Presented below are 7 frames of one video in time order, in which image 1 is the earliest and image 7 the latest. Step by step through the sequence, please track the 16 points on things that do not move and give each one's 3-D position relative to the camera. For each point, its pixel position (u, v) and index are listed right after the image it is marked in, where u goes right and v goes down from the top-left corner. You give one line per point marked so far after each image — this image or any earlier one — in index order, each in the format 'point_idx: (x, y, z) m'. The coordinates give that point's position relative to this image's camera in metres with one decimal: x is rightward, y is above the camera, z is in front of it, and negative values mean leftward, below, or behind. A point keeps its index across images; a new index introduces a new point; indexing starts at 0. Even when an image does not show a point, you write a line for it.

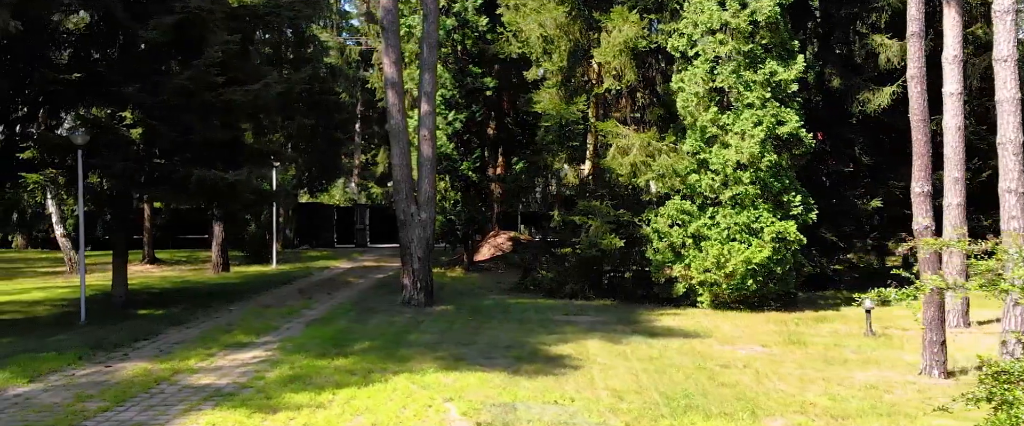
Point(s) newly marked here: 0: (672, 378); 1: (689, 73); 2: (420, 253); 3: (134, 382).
0: (+1.6, -1.7, +8.3) m
1: (+3.5, +2.8, +16.3) m
2: (-1.7, -0.7, +15.0) m
3: (-3.7, -1.7, +8.1) m
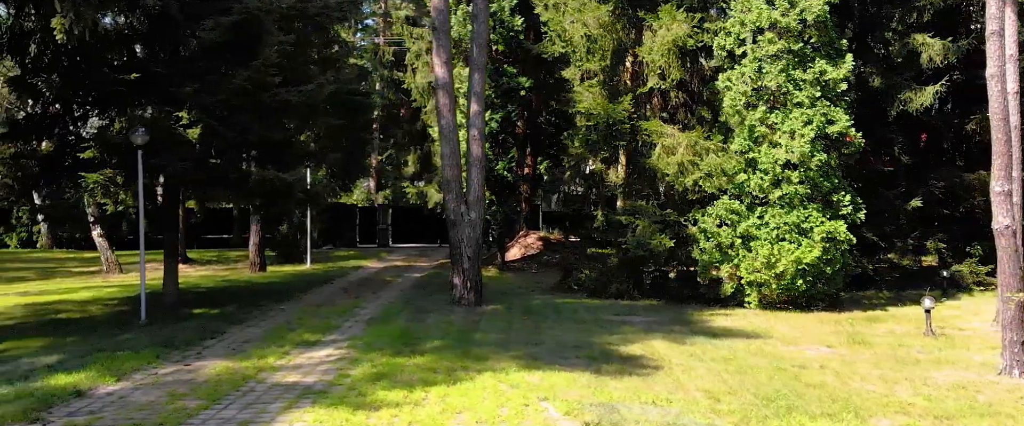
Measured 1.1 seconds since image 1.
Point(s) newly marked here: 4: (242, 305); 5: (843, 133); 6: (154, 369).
0: (+2.5, -1.7, +8.3) m
1: (+4.4, +2.8, +16.2) m
2: (-0.8, -0.7, +14.9) m
3: (-2.9, -1.6, +8.1) m
4: (-4.7, -1.6, +14.4) m
5: (+6.4, +1.5, +15.8) m
6: (-3.8, -1.6, +8.6) m
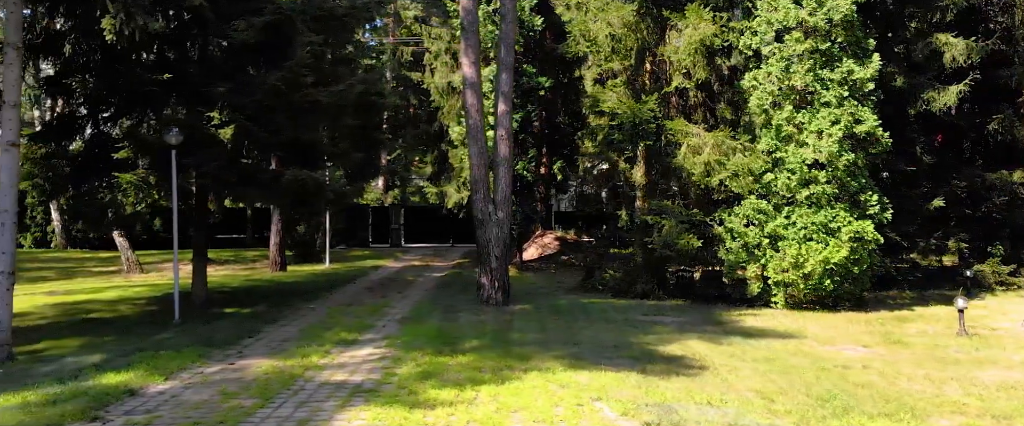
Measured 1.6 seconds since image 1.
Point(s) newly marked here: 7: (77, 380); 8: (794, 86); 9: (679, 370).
0: (+2.9, -1.7, +8.3) m
1: (+5.0, +2.8, +16.2) m
2: (-0.3, -0.7, +15.0) m
3: (-2.4, -1.6, +8.1) m
4: (-4.2, -1.6, +14.5) m
5: (+6.9, +1.5, +15.7) m
6: (-3.3, -1.6, +8.7) m
7: (-4.1, -1.6, +7.8) m
8: (+5.5, +2.5, +16.1) m
9: (+1.7, -1.6, +8.4) m
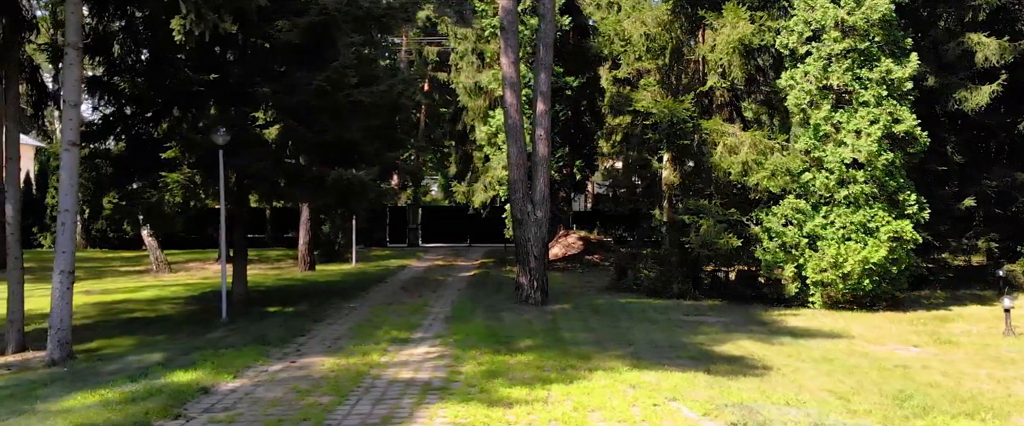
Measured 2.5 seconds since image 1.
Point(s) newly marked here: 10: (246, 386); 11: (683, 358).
0: (+3.6, -1.7, +8.3) m
1: (+5.7, +2.8, +16.1) m
2: (+0.4, -0.7, +15.0) m
3: (-1.7, -1.6, +8.2) m
4: (-3.5, -1.6, +14.5) m
5: (+7.6, +1.6, +15.7) m
6: (-2.6, -1.6, +8.7) m
7: (-3.5, -1.6, +7.9) m
8: (+6.3, +2.5, +16.1) m
9: (+2.4, -1.6, +8.4) m
10: (-2.5, -1.6, +7.8) m
11: (+1.9, -1.6, +9.2) m
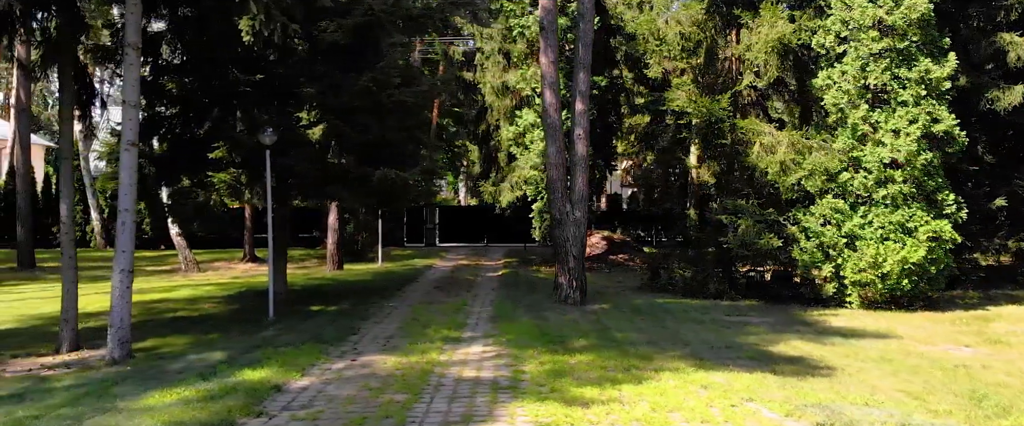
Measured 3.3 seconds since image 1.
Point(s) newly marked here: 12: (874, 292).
0: (+4.3, -1.7, +8.2) m
1: (+6.4, +2.8, +16.1) m
2: (+1.2, -0.7, +15.0) m
3: (-1.1, -1.6, +8.2) m
4: (-2.8, -1.6, +14.6) m
5: (+8.3, +1.6, +15.6) m
6: (-2.0, -1.6, +8.8) m
7: (-2.8, -1.6, +7.9) m
8: (+7.0, +2.5, +16.0) m
9: (+3.0, -1.6, +8.4) m
10: (-1.9, -1.6, +7.8) m
11: (+2.6, -1.6, +9.2) m
12: (+7.0, -1.5, +15.8) m
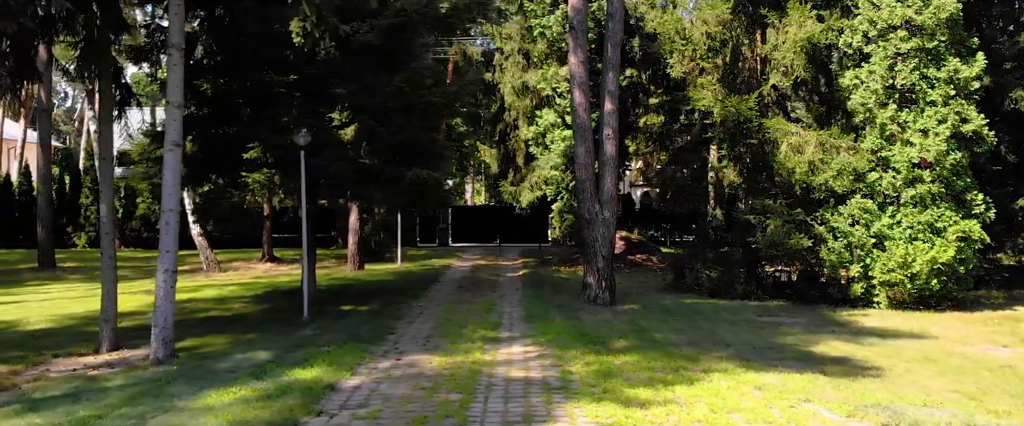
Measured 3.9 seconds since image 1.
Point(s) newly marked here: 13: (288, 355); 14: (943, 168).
0: (+4.8, -1.7, +8.2) m
1: (+6.9, +2.8, +16.1) m
2: (+1.7, -0.7, +15.0) m
3: (-0.6, -1.6, +8.2) m
4: (-2.2, -1.6, +14.6) m
5: (+8.8, +1.6, +15.6) m
6: (-1.5, -1.6, +8.8) m
7: (-2.3, -1.6, +8.0) m
8: (+7.5, +2.5, +16.0) m
9: (+3.5, -1.6, +8.4) m
10: (-1.4, -1.6, +7.9) m
11: (+3.1, -1.6, +9.2) m
12: (+7.5, -1.5, +15.8) m
13: (-2.5, -1.6, +9.2) m
14: (+8.1, +0.9, +15.5) m
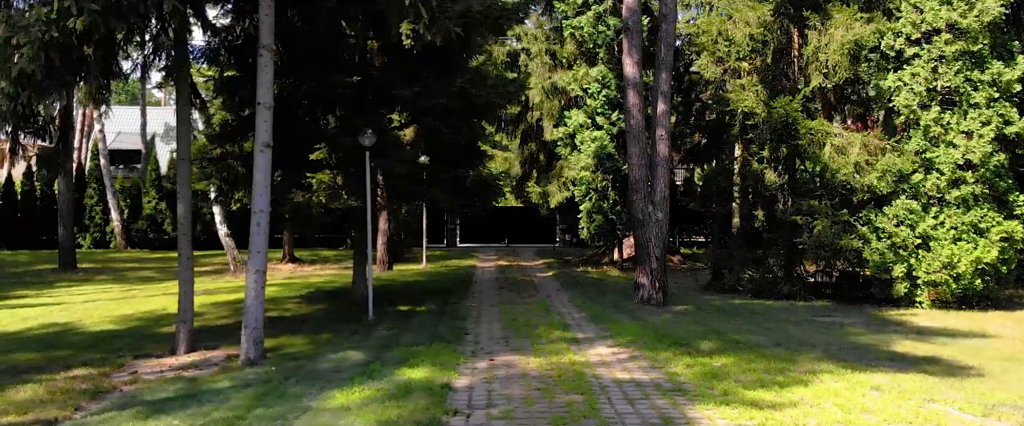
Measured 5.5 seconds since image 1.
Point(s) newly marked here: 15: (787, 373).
0: (+5.8, -1.7, +8.4) m
1: (+7.9, +2.8, +16.3) m
2: (+2.7, -0.7, +15.1) m
3: (+0.5, -1.7, +8.3) m
4: (-1.3, -1.6, +14.6) m
5: (+9.8, +1.5, +15.8) m
6: (-0.4, -1.7, +8.8) m
7: (-1.3, -1.6, +8.0) m
8: (+8.5, +2.5, +16.2) m
9: (+4.6, -1.6, +8.6) m
10: (-0.3, -1.7, +7.9) m
11: (+4.1, -1.6, +9.3) m
12: (+8.5, -1.5, +16.0) m
13: (-1.5, -1.6, +9.2) m
14: (+9.1, +0.8, +15.7) m
15: (+2.8, -1.6, +8.4) m
